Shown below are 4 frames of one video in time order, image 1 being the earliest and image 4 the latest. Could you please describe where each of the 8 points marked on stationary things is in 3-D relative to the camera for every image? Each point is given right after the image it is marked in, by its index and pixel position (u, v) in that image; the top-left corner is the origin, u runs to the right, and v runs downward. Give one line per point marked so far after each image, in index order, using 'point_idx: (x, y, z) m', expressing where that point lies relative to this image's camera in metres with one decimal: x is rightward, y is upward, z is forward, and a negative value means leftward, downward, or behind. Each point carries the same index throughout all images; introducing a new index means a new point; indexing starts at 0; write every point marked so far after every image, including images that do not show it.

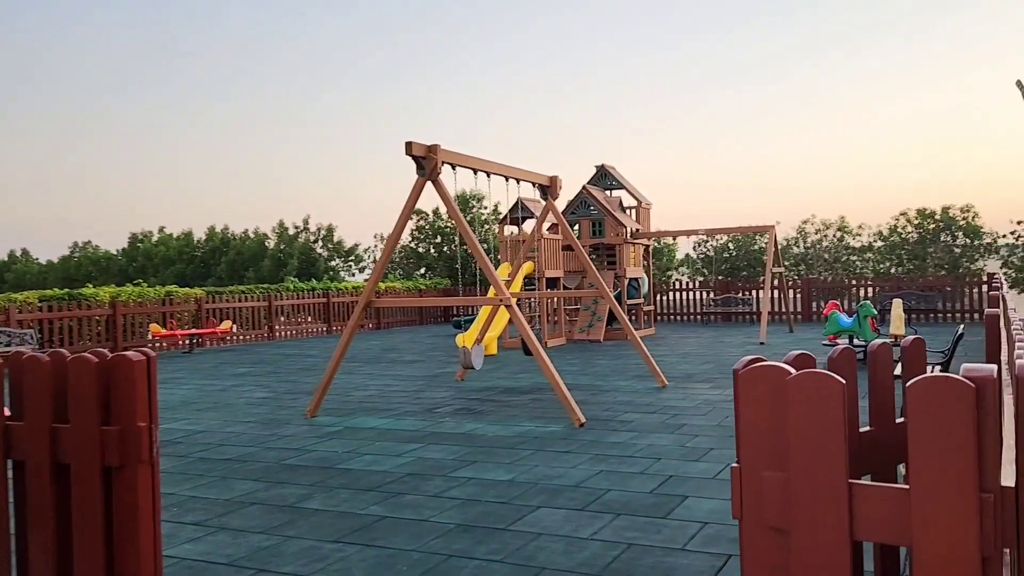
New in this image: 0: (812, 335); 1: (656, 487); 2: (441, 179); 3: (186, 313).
0: (+4.8, -0.7, +13.3) m
1: (+0.8, -1.0, +4.4) m
2: (-0.6, +0.9, +6.8) m
3: (-6.5, -0.5, +16.7) m
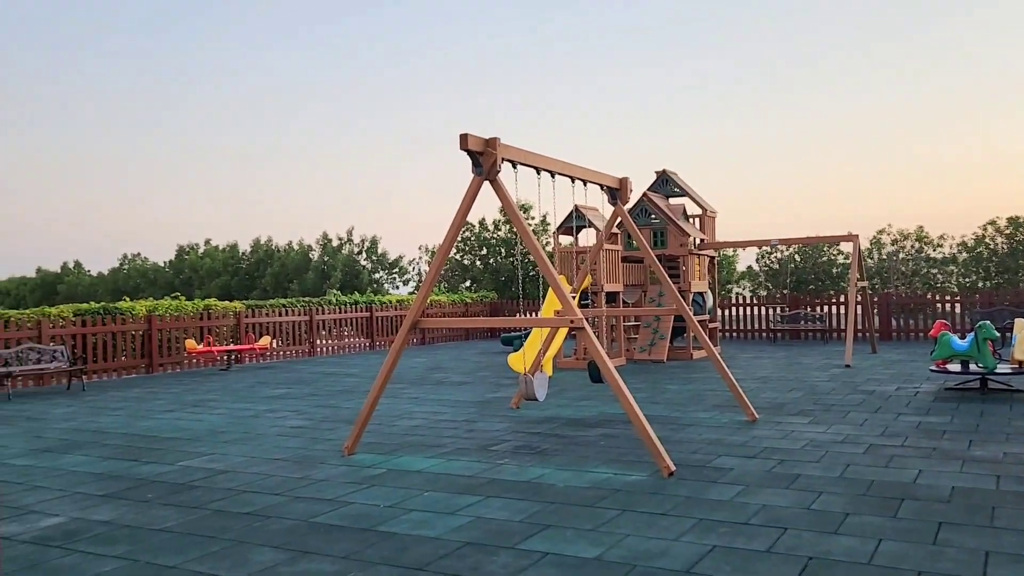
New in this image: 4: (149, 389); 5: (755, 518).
0: (+5.6, -1.0, +12.0) m
1: (+1.1, -1.1, +3.3) m
2: (-0.1, +0.8, +5.8) m
3: (-5.5, -0.8, +16.0) m
4: (-5.1, -1.4, +11.7) m
5: (+1.2, -1.1, +4.1) m
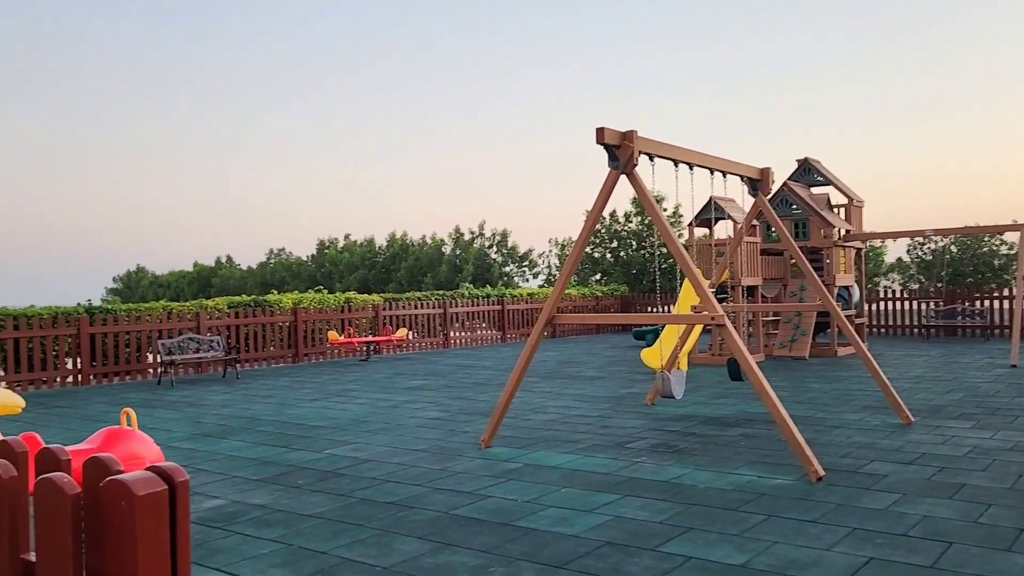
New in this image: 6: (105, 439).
0: (+7.4, -0.9, +11.0) m
1: (+1.7, -1.1, +3.1) m
2: (+0.9, +0.8, +5.7) m
3: (-2.9, -0.6, +16.6) m
4: (-3.2, -1.3, +12.4) m
5: (+1.8, -1.1, +3.9) m
6: (-2.2, -0.8, +4.5) m
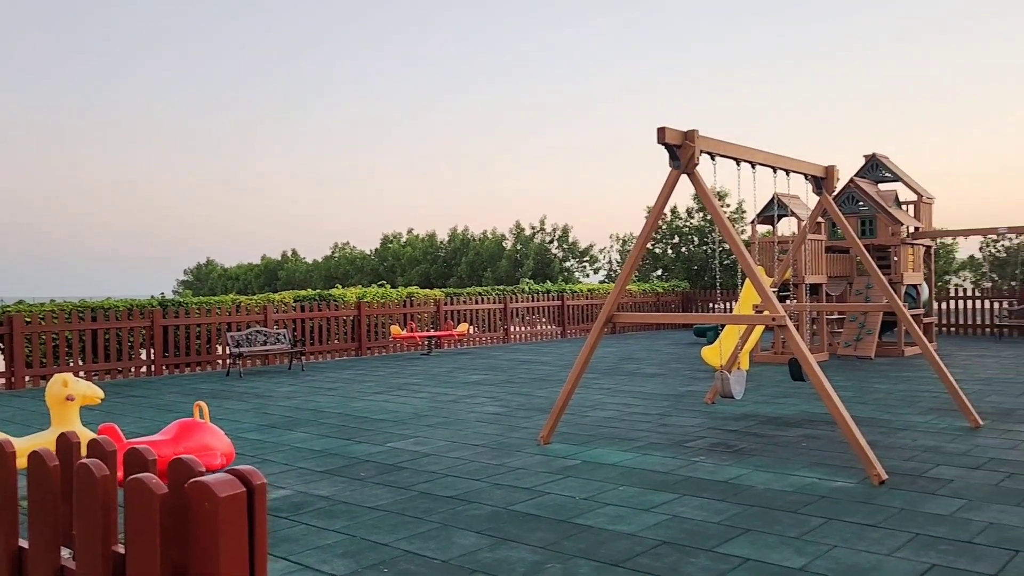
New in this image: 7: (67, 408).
0: (+8.2, -0.9, +10.5) m
1: (+1.9, -1.1, +3.0) m
2: (+1.3, +0.8, +5.7) m
3: (-1.8, -0.5, +16.9) m
4: (-2.3, -1.3, +12.6) m
5: (+2.1, -1.1, +3.8) m
6: (-1.9, -0.8, +4.7) m
7: (-2.7, -0.7, +5.2) m
